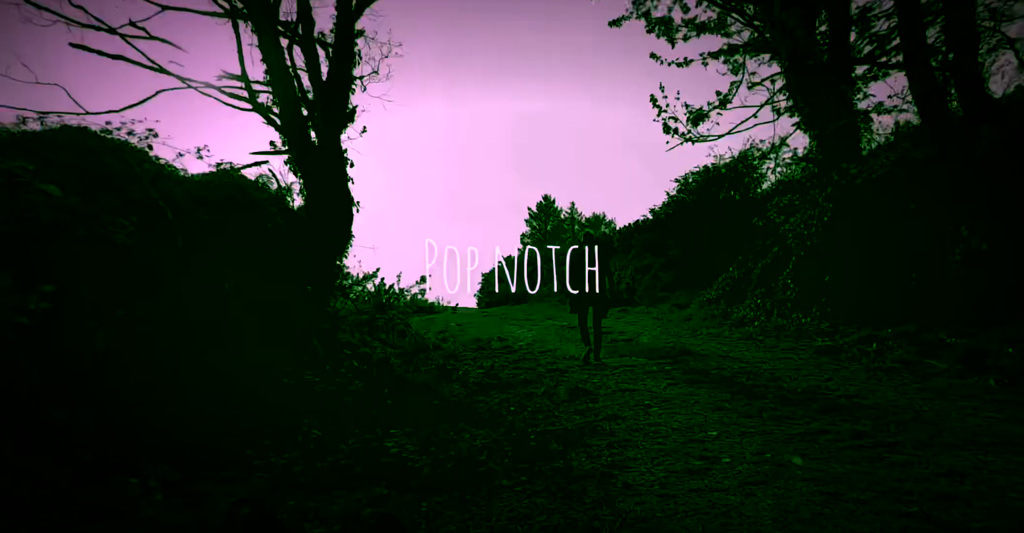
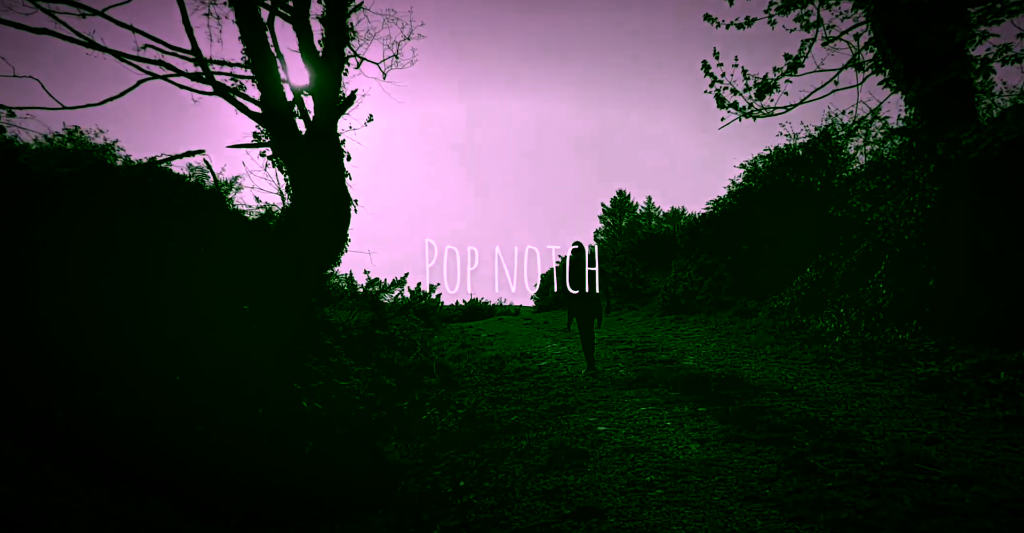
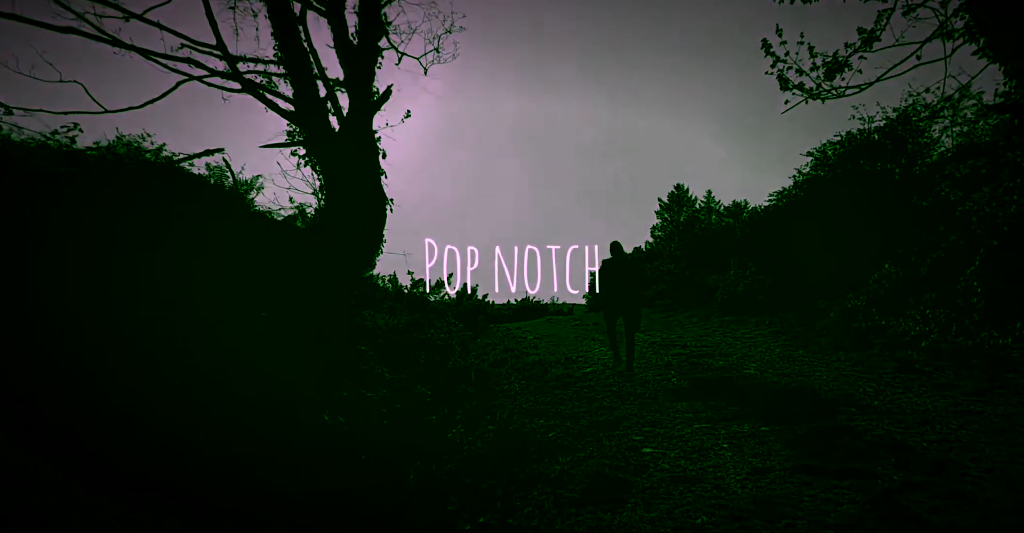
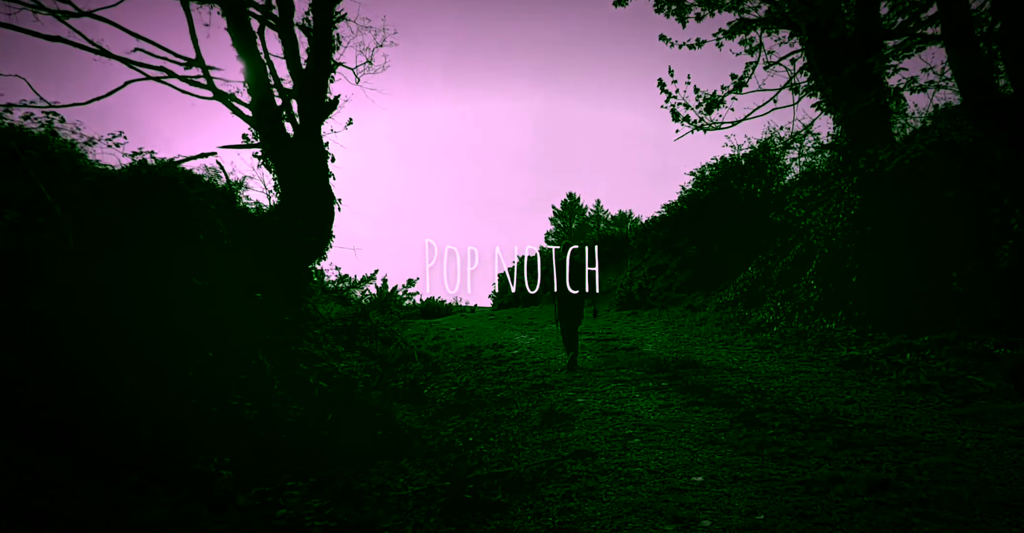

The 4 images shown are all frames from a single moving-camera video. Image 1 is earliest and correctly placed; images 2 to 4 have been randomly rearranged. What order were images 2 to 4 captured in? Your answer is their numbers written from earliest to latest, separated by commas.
4, 2, 3
